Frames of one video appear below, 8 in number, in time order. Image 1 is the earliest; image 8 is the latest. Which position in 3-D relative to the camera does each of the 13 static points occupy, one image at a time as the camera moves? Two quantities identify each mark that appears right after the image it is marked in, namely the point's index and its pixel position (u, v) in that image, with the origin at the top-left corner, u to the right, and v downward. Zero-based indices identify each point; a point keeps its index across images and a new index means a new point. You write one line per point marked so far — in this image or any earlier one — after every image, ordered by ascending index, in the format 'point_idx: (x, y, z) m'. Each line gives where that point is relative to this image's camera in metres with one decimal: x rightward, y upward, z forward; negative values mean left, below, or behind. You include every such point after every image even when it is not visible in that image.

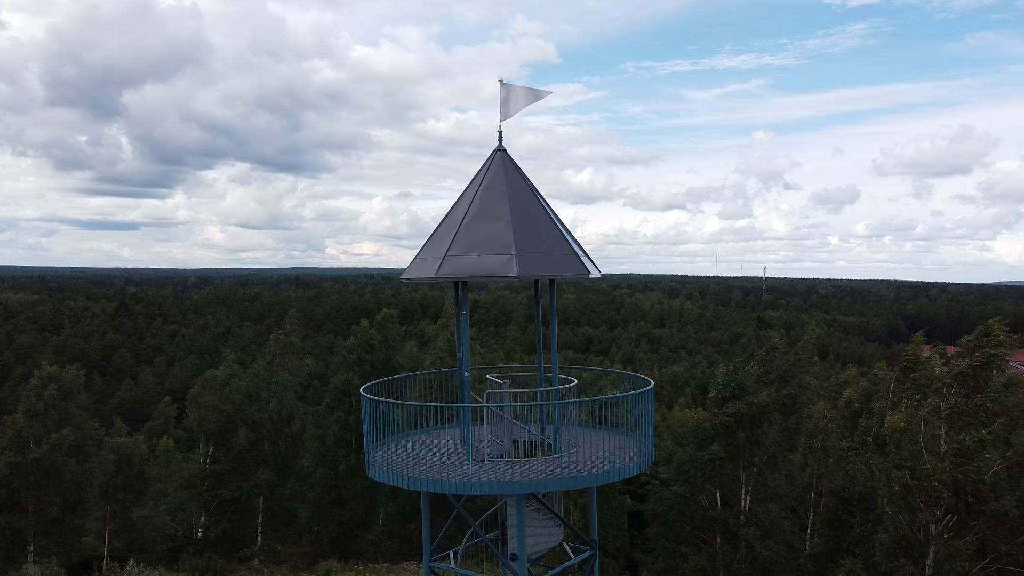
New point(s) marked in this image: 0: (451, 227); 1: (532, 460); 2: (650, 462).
0: (-0.7, +0.7, +8.8) m
1: (+0.2, -1.9, +8.8) m
2: (+1.2, -1.9, +8.0) m
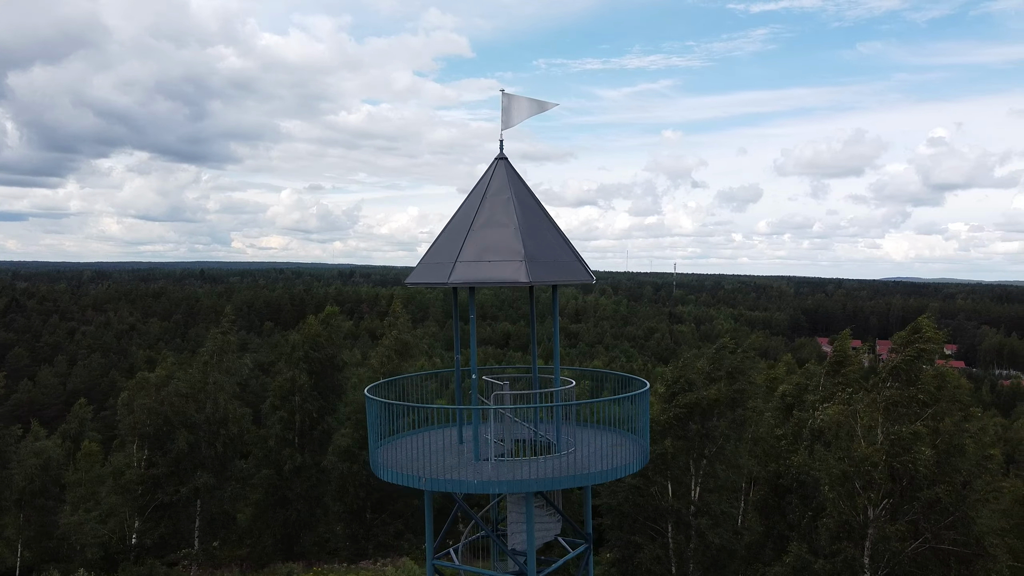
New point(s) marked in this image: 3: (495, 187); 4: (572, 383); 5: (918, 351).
0: (-0.6, +0.6, +9.0) m
1: (+0.2, -2.0, +9.1) m
2: (+1.3, -1.9, +8.5) m
3: (-0.2, +1.2, +9.2) m
4: (+0.7, -1.1, +9.2) m
5: (+8.2, -1.3, +15.8) m
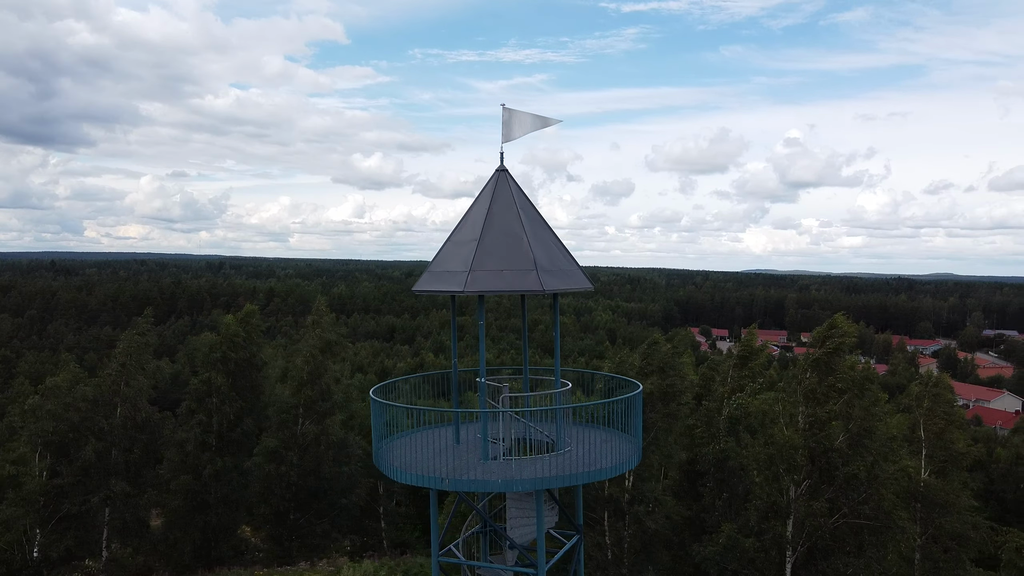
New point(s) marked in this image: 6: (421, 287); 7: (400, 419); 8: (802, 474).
0: (-0.6, +0.5, +9.3) m
1: (+0.2, -2.1, +9.6) m
2: (+1.4, -2.0, +9.2) m
3: (-0.2, +1.1, +9.6) m
4: (+0.7, -1.2, +9.7) m
5: (+7.2, -1.3, +17.4) m
6: (-1.1, 0.0, +9.3) m
7: (-1.4, -1.7, +10.3) m
8: (+6.3, -4.0, +17.0) m
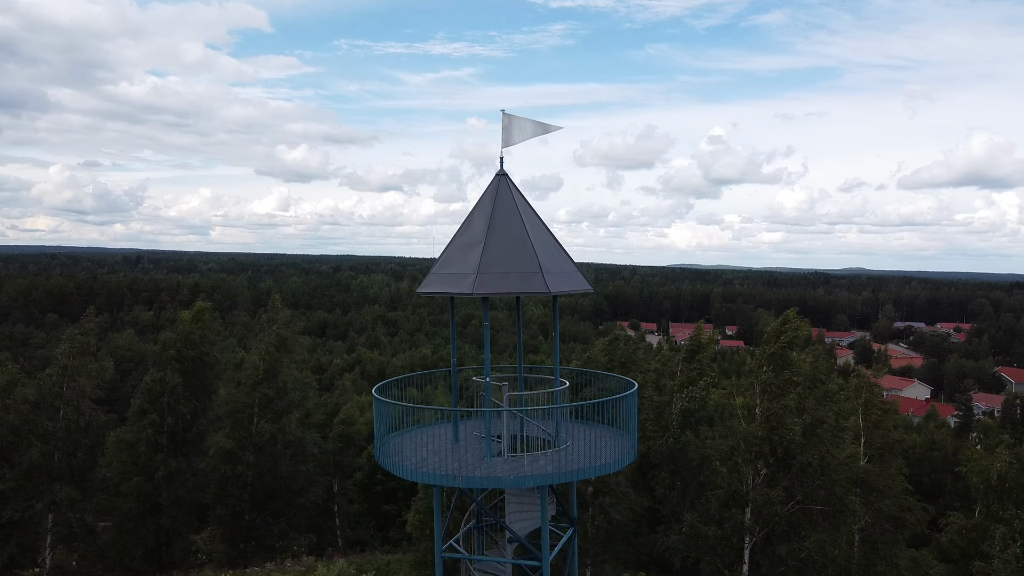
0: (-0.5, +0.5, +9.6) m
1: (+0.2, -2.1, +9.9) m
2: (+1.5, -2.0, +9.6) m
3: (-0.2, +1.1, +9.8) m
4: (+0.7, -1.2, +10.1) m
5: (+6.5, -1.2, +18.3) m
6: (-1.0, 0.0, +9.5) m
7: (-1.5, -1.7, +10.5) m
8: (+5.6, -4.0, +17.9) m
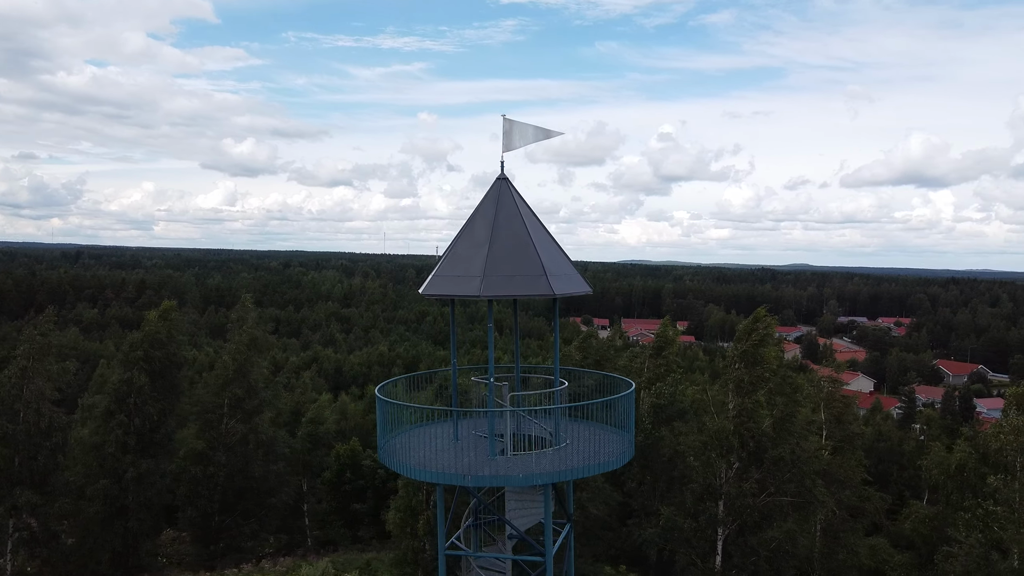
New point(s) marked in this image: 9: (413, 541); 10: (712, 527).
0: (-0.5, +0.5, +9.8) m
1: (+0.3, -2.1, +10.2) m
2: (+1.5, -2.1, +9.9) m
3: (-0.2, +1.1, +10.0) m
4: (+0.7, -1.2, +10.4) m
5: (+6.0, -1.2, +18.9) m
6: (-1.0, 0.0, +9.6) m
7: (-1.5, -1.7, +10.6) m
8: (+5.2, -4.0, +18.4) m
9: (-2.3, -5.9, +18.3) m
10: (+4.6, -5.5, +18.3) m
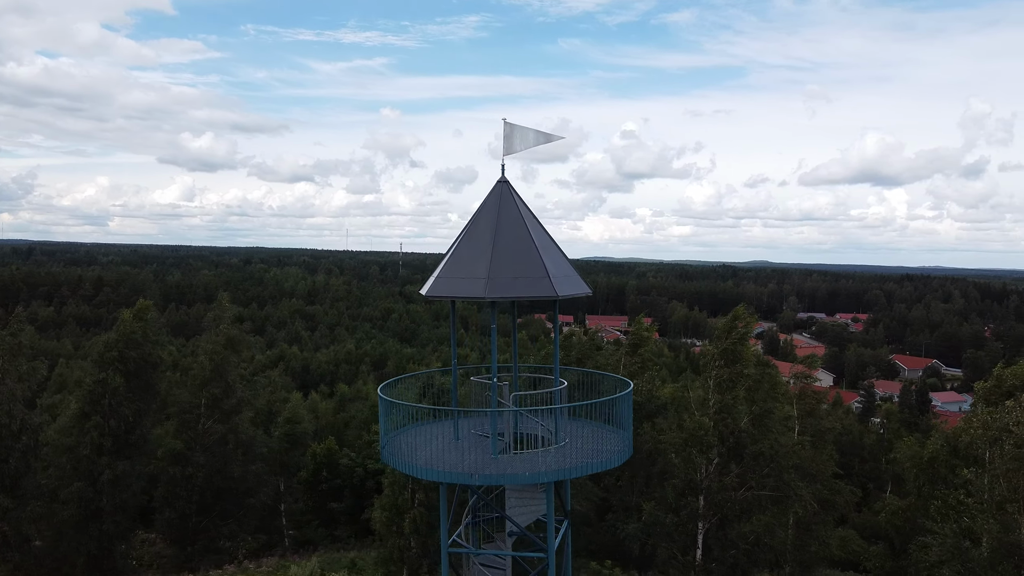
0: (-0.5, +0.5, +9.9) m
1: (+0.3, -2.1, +10.3) m
2: (+1.5, -2.1, +10.2) m
3: (-0.1, +1.0, +10.2) m
4: (+0.7, -1.3, +10.6) m
5: (+5.6, -1.2, +19.3) m
6: (-1.0, -0.1, +9.7) m
7: (-1.5, -1.7, +10.7) m
8: (+4.8, -3.9, +18.8) m
9: (-2.6, -5.9, +18.4) m
10: (+4.3, -5.5, +18.7) m
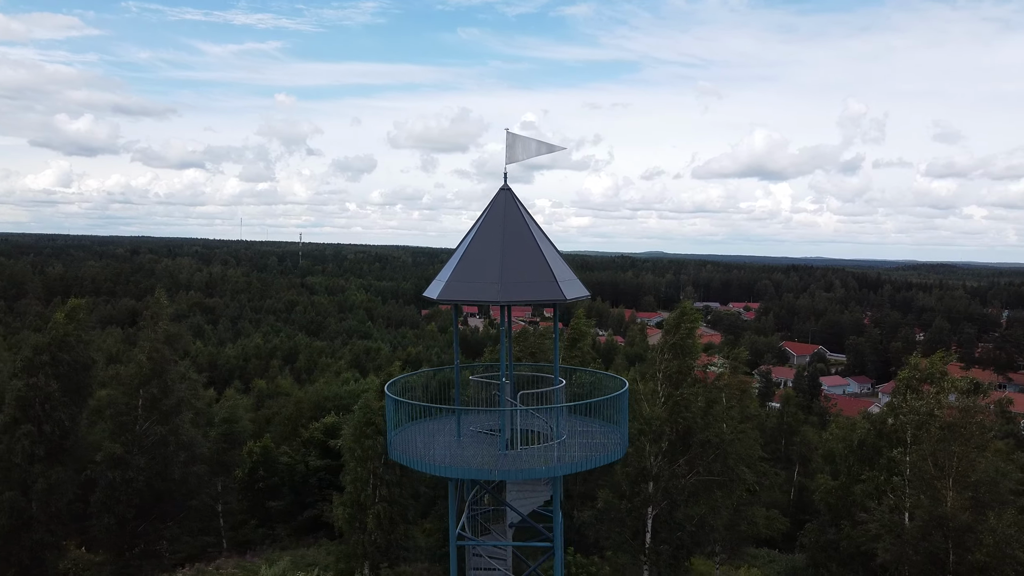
0: (-0.4, +0.4, +10.4) m
1: (+0.3, -2.2, +10.9) m
2: (+1.6, -2.1, +10.9) m
3: (-0.1, +1.0, +10.7) m
4: (+0.7, -1.3, +11.2) m
5: (+4.5, -1.1, +20.5) m
6: (-0.8, -0.1, +10.1) m
7: (-1.5, -1.8, +11.1) m
8: (+3.8, -3.9, +19.9) m
9: (-3.5, -5.8, +18.6) m
10: (+3.3, -5.5, +19.7) m
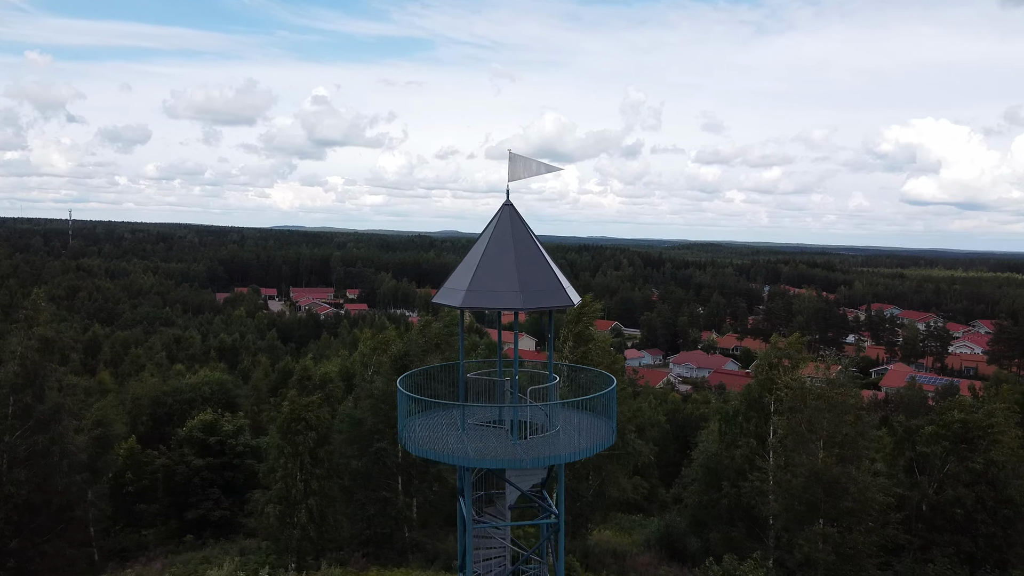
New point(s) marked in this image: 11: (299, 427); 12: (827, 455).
0: (-0.2, +0.3, +11.5) m
1: (+0.4, -2.3, +12.2) m
2: (+1.6, -2.2, +12.5) m
3: (0.0, +0.9, +11.8) m
4: (+0.7, -1.4, +12.6) m
5: (+2.1, -0.9, +22.5) m
6: (-0.6, -0.2, +11.2) m
7: (-1.4, -1.9, +12.0) m
8: (+1.6, -3.7, +21.9) m
9: (-5.2, -5.8, +18.9) m
10: (+1.2, -5.3, +21.6) m
11: (-5.2, -3.4, +19.2) m
12: (+7.4, -3.9, +18.5) m
